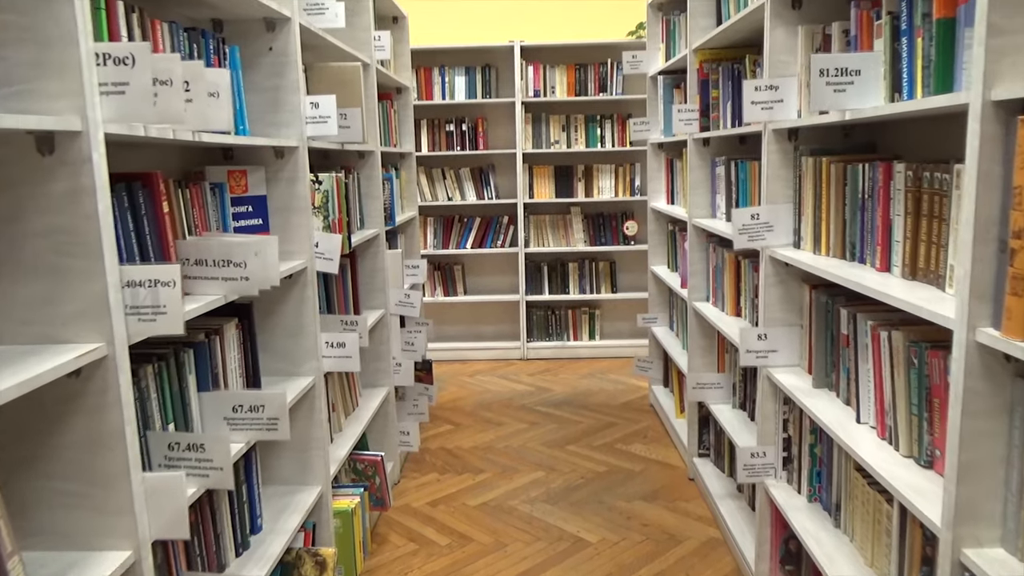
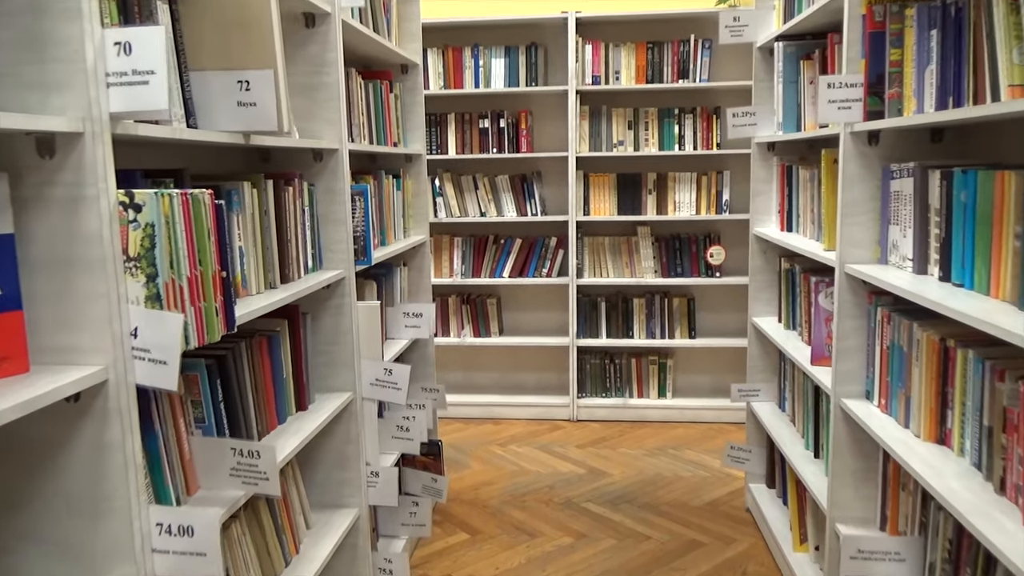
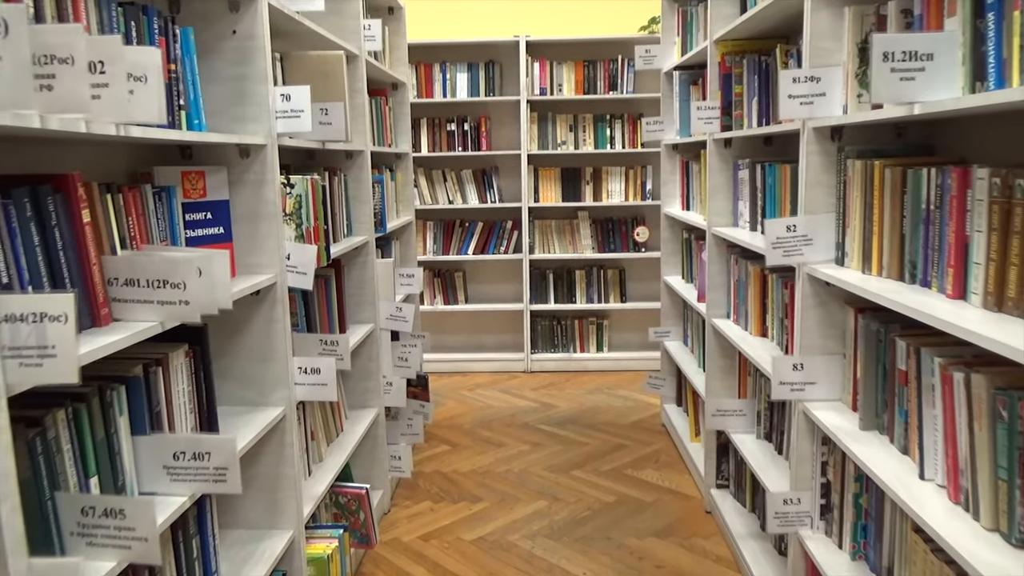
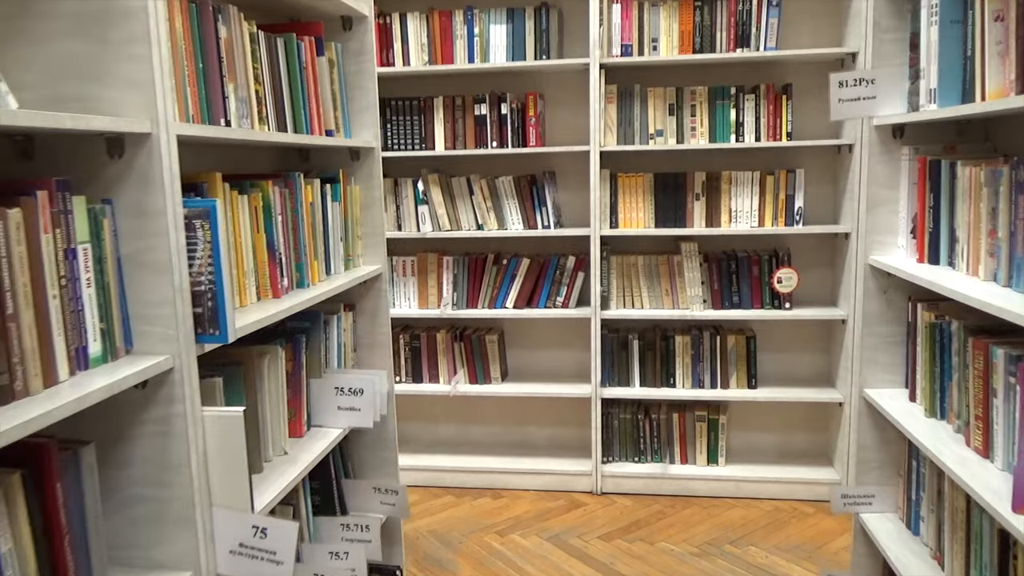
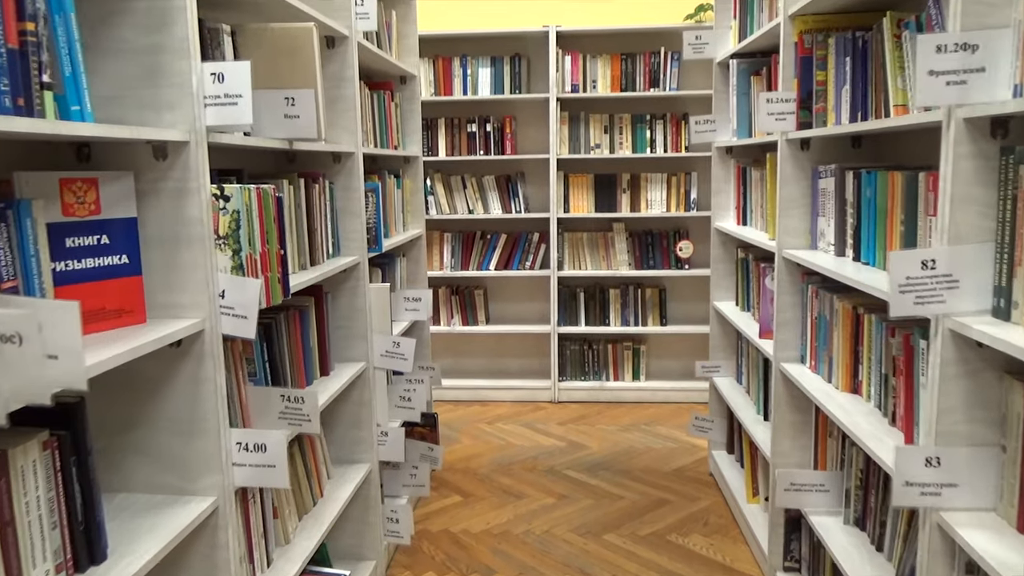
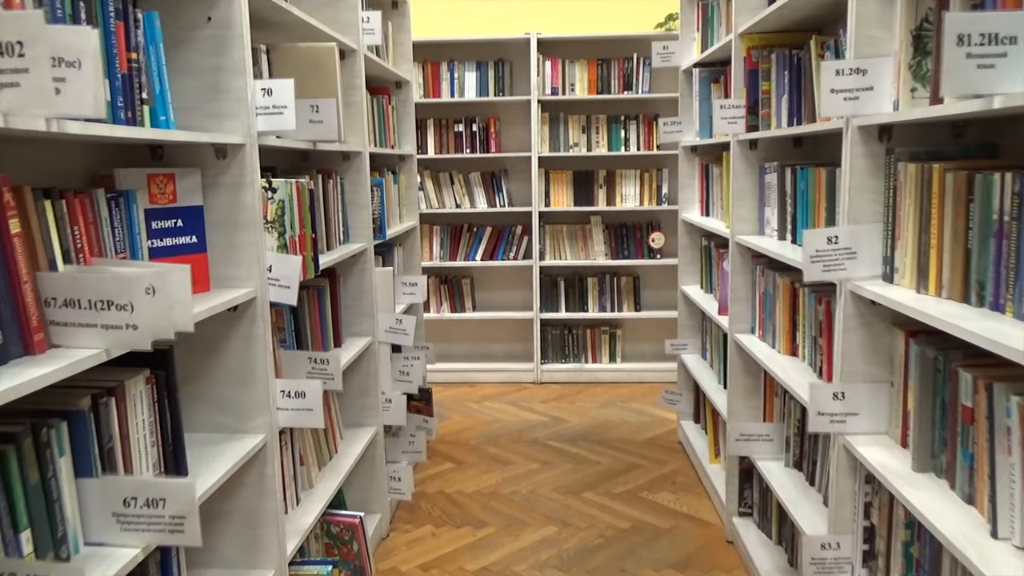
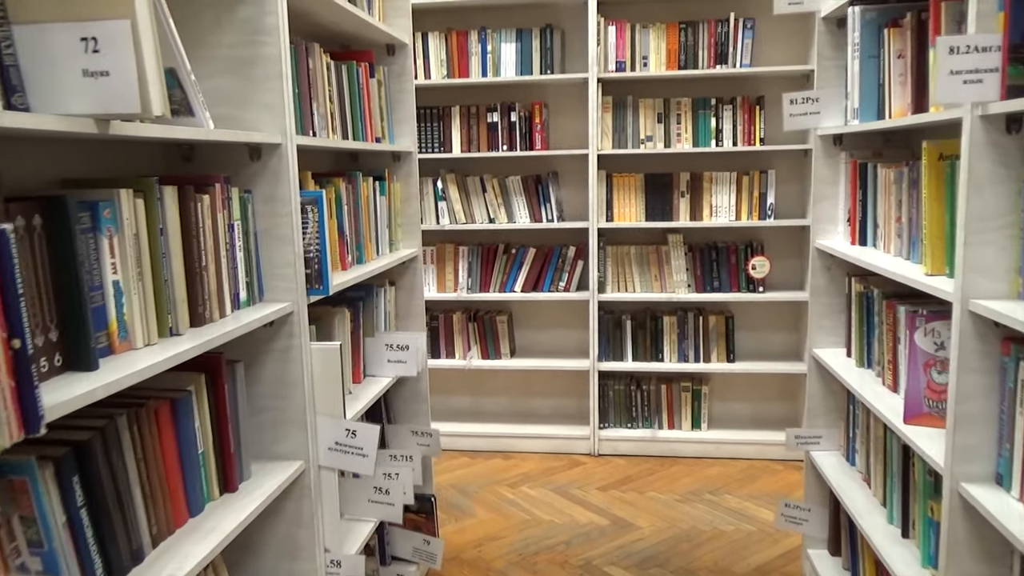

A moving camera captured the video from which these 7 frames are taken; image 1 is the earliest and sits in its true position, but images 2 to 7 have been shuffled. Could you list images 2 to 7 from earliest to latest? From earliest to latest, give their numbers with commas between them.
3, 6, 5, 2, 7, 4
